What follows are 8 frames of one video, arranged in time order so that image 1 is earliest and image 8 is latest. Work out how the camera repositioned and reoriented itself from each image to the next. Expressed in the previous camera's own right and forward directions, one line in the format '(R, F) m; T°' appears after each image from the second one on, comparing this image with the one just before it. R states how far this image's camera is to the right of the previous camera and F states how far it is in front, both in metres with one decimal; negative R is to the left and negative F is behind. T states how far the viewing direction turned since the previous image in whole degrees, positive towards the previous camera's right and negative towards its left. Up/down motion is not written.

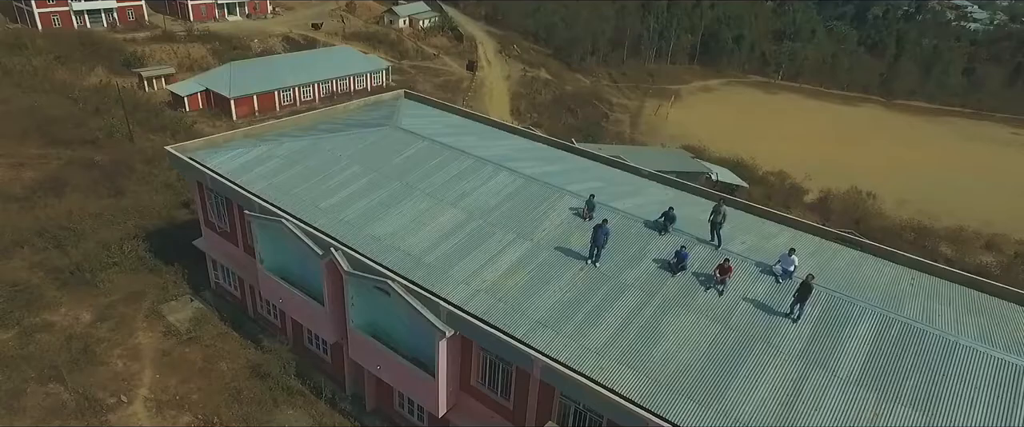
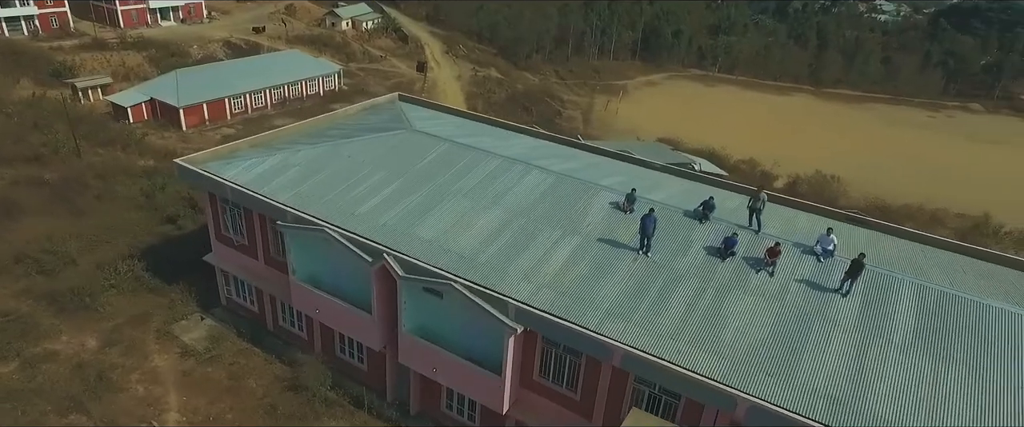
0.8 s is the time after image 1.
(-3.1, -0.2) m; +6°
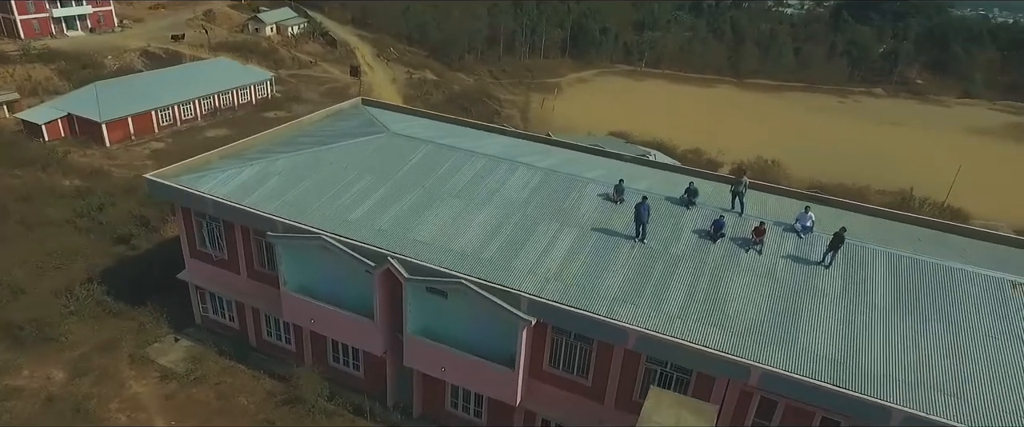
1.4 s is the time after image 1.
(-1.9, -0.2) m; +6°
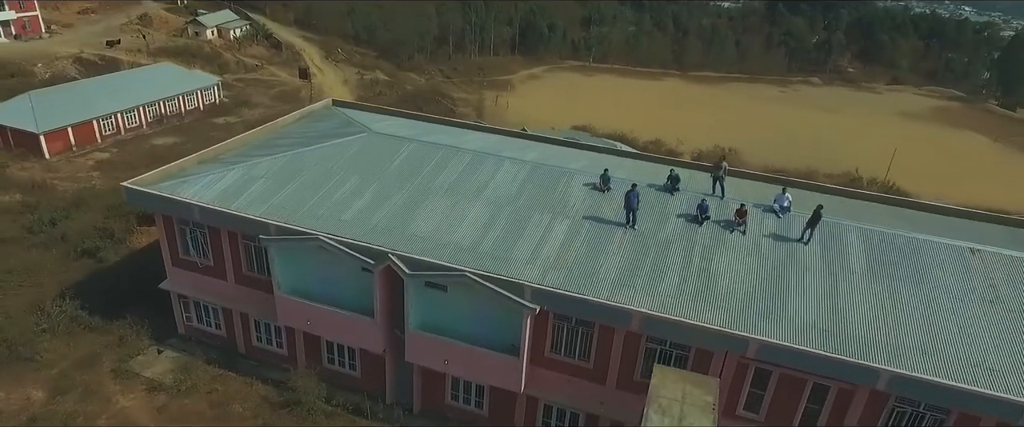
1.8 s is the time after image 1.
(-1.3, -0.4) m; +5°
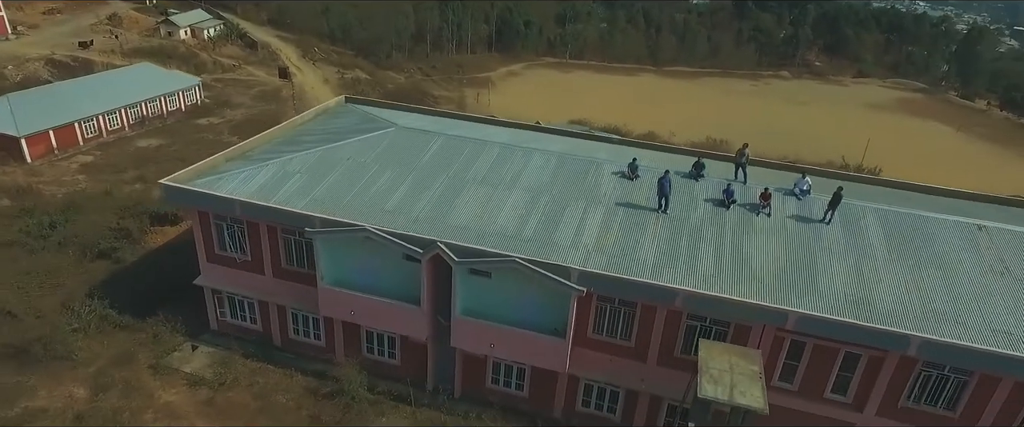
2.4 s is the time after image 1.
(-2.1, -0.7) m; +3°
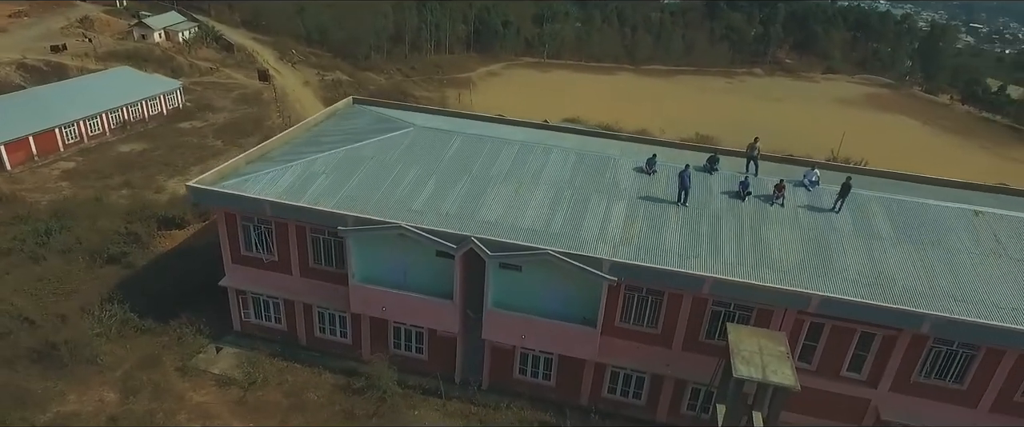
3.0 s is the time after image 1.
(-1.7, -0.6) m; +2°
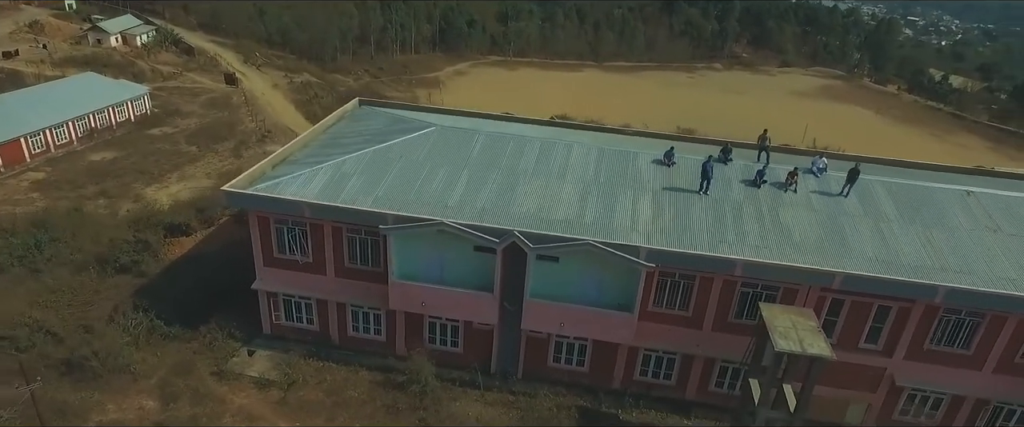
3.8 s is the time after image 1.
(-2.4, -0.6) m; +4°
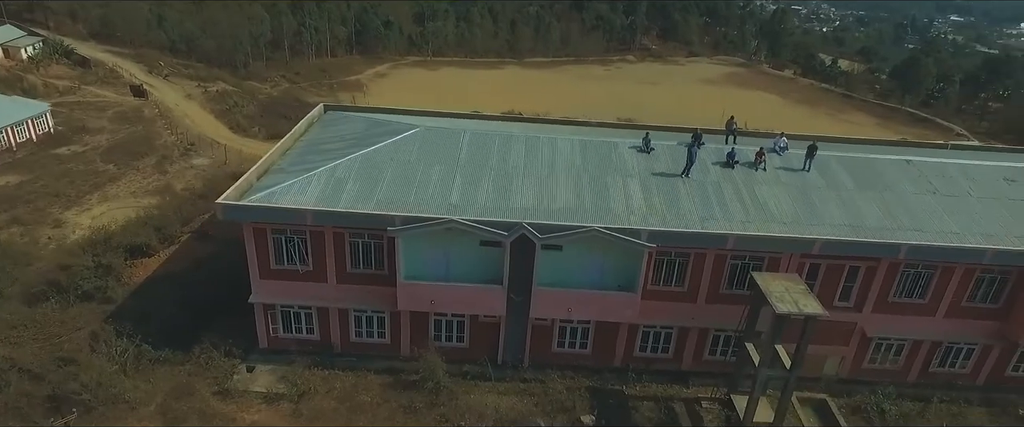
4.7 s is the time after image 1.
(-2.8, -0.4) m; +8°
